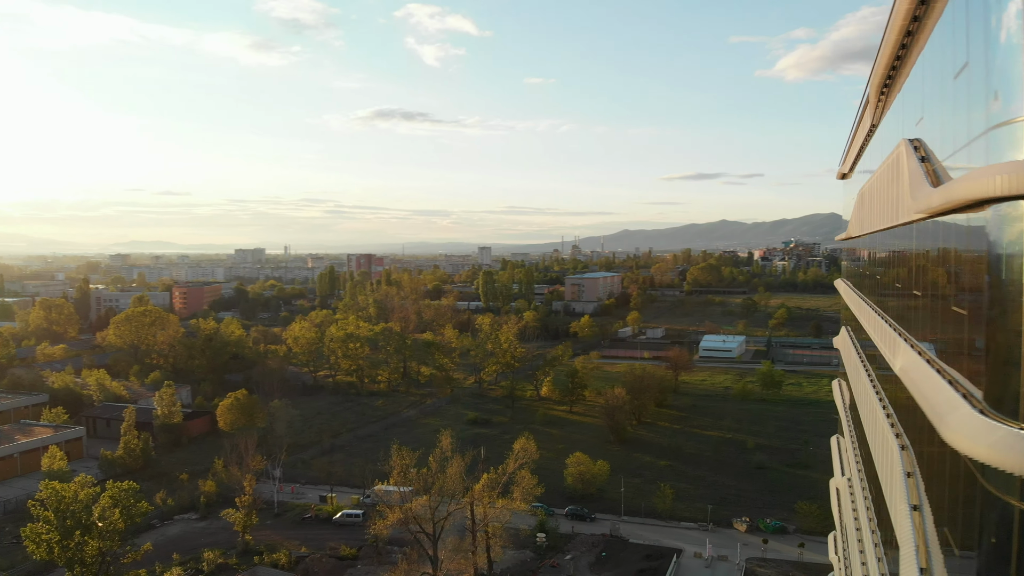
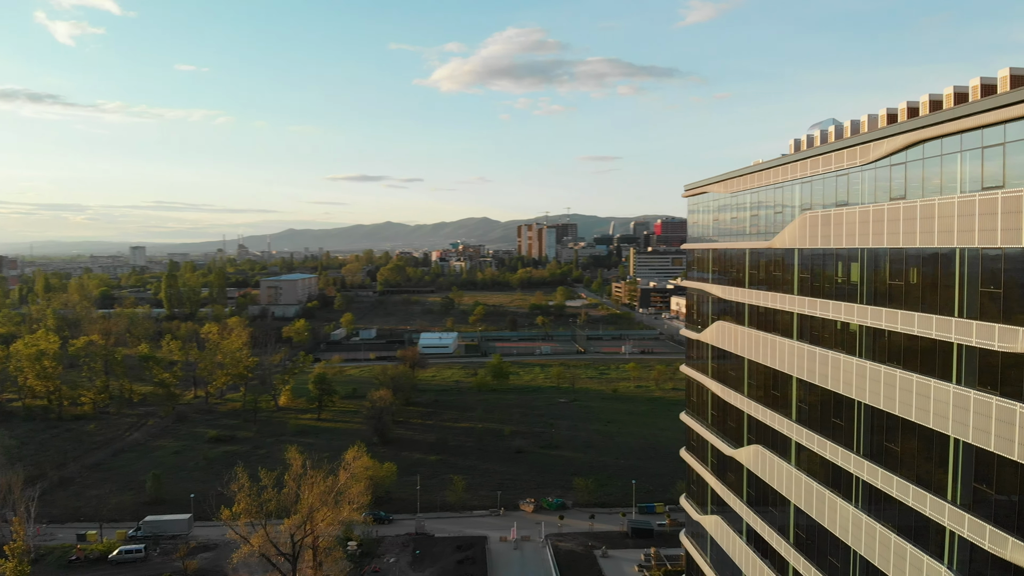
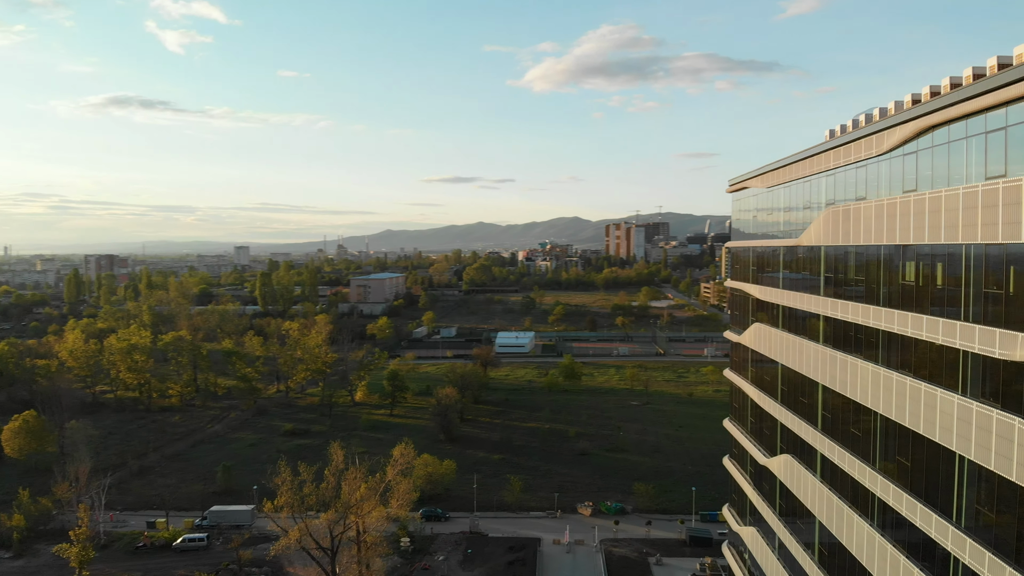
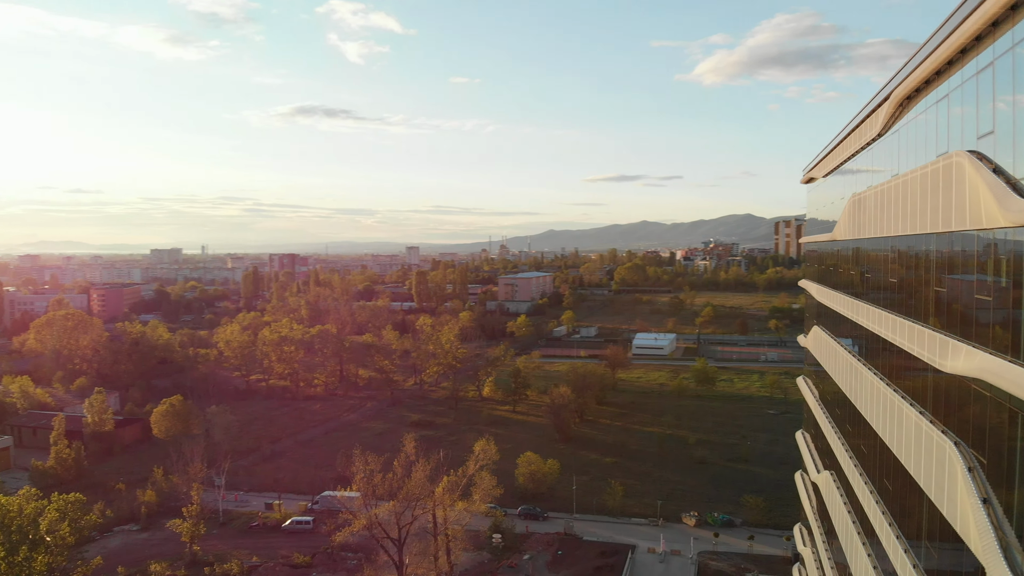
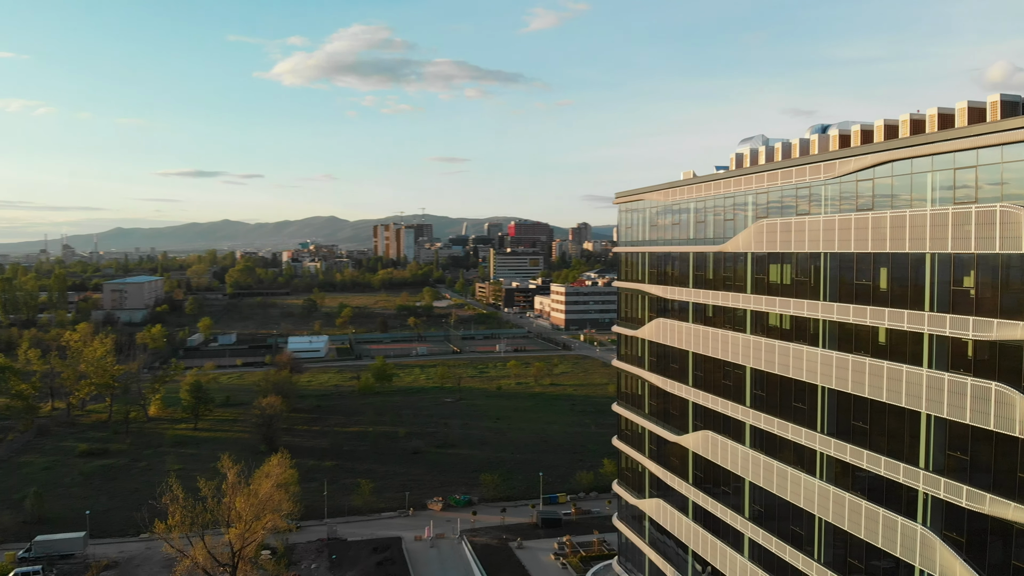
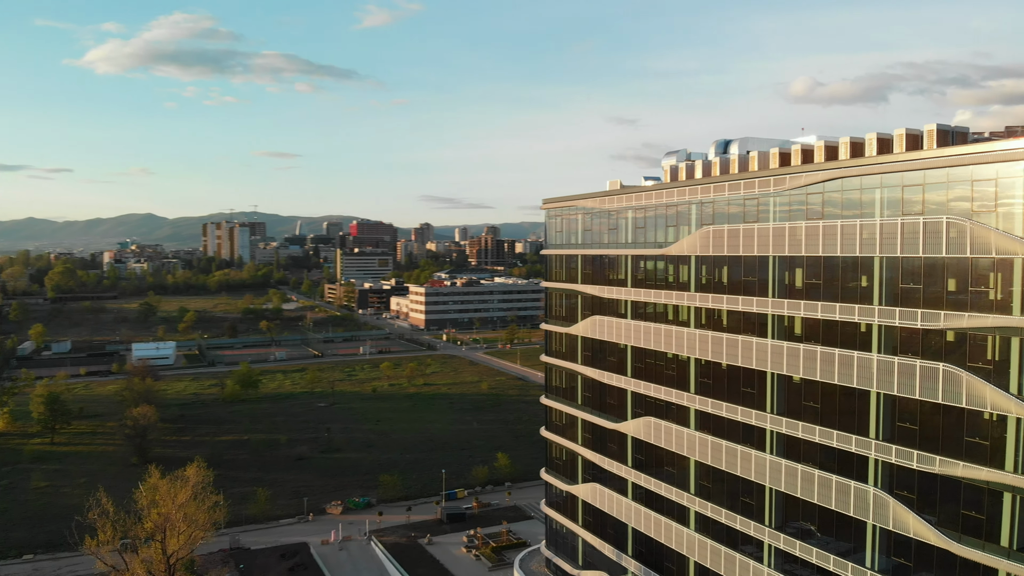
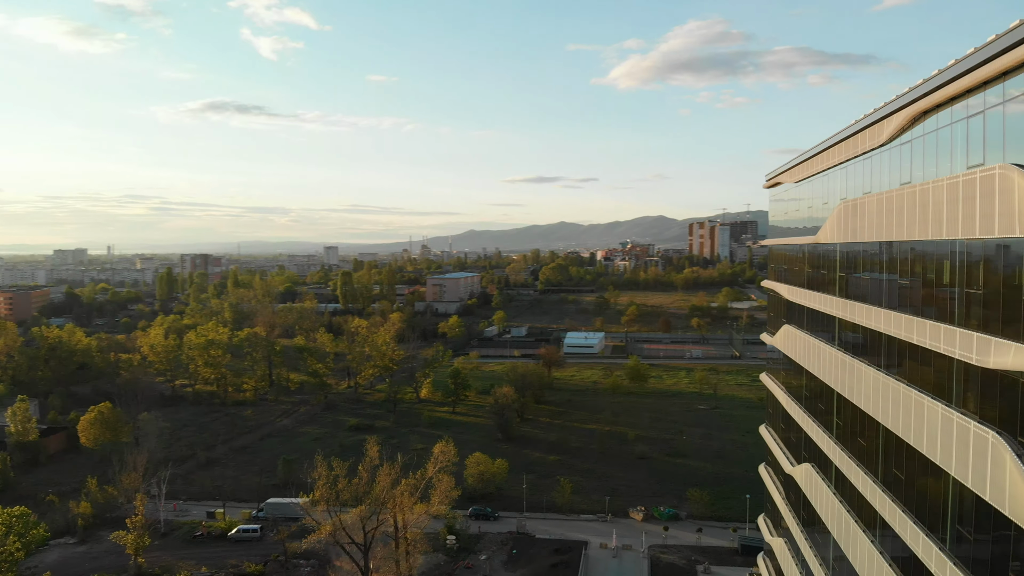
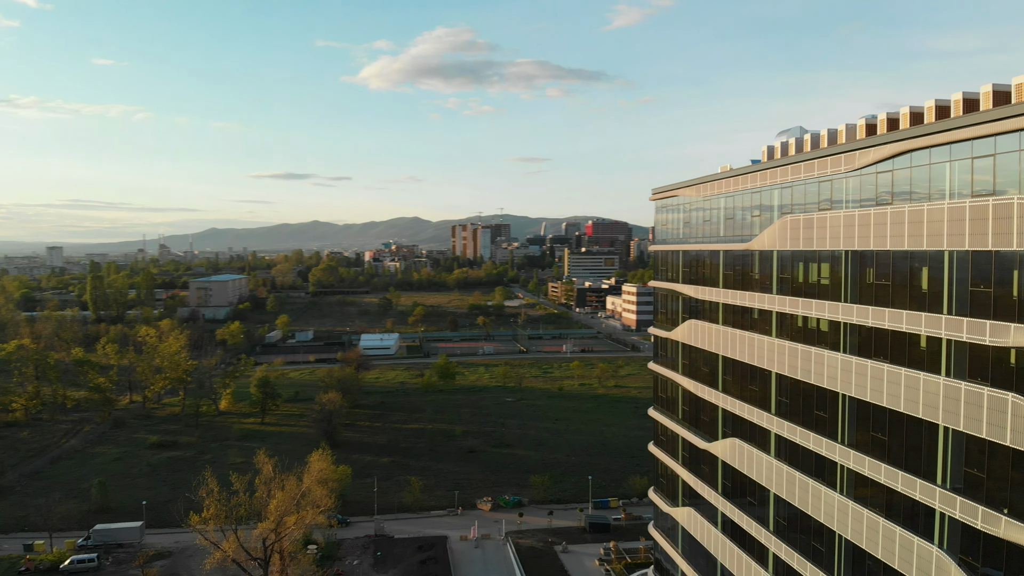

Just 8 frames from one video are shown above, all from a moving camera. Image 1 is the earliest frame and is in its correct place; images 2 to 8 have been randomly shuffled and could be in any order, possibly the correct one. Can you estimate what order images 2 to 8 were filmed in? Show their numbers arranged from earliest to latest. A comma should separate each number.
4, 7, 3, 2, 8, 5, 6
